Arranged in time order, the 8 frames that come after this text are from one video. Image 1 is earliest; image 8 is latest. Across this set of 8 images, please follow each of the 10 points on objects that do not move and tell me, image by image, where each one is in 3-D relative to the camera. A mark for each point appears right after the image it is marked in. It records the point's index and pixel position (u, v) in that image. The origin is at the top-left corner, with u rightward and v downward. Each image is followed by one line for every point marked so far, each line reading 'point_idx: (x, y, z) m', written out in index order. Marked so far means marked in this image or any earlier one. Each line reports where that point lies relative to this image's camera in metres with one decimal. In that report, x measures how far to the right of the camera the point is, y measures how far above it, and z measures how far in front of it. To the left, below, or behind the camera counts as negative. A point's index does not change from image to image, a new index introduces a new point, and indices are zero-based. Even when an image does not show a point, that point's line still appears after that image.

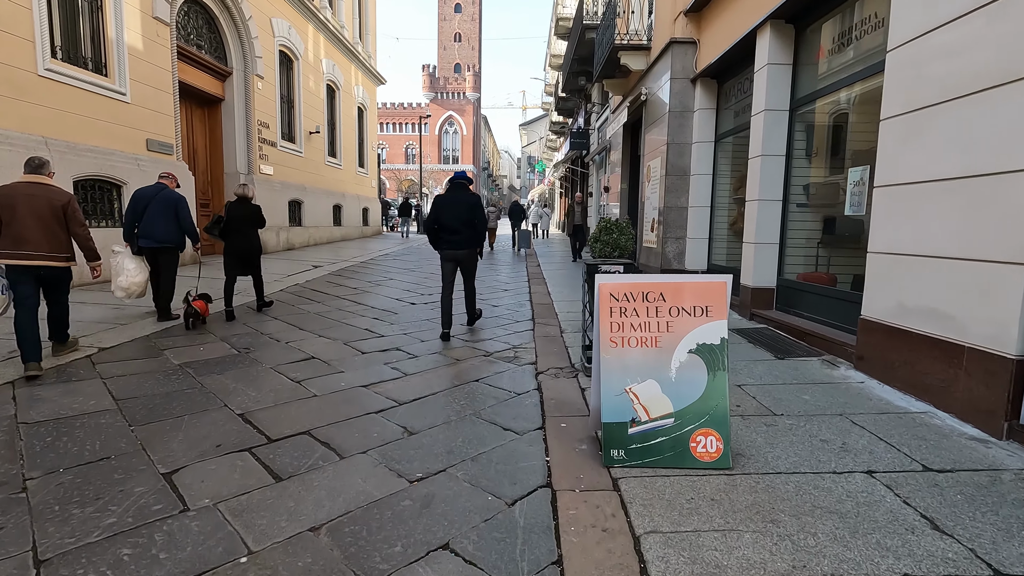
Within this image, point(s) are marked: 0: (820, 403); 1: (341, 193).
0: (+1.9, -0.7, +3.3) m
1: (-5.6, +3.1, +17.6) m
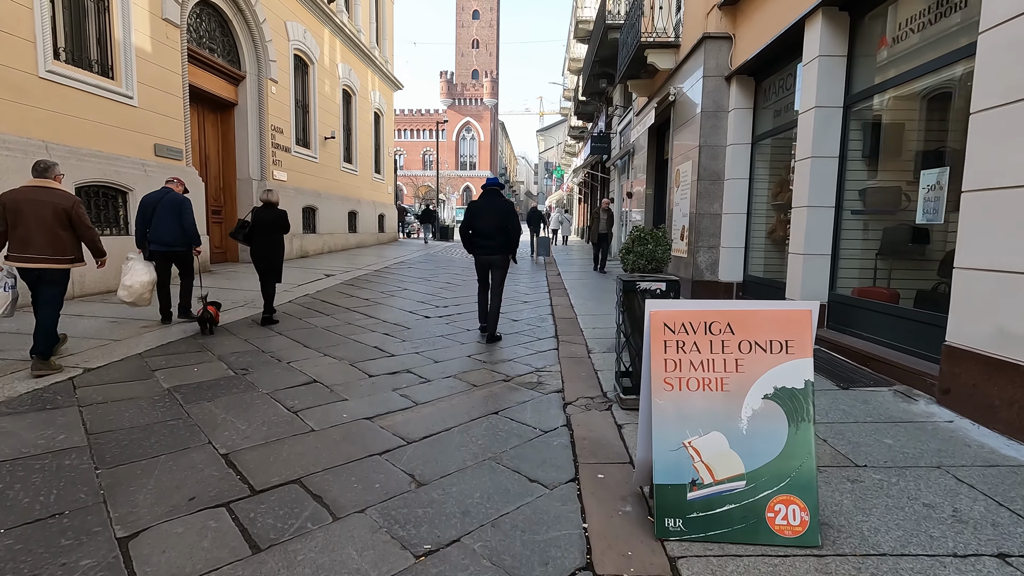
0: (+2.0, -0.8, +2.8) m
1: (-5.0, +2.8, +17.3) m
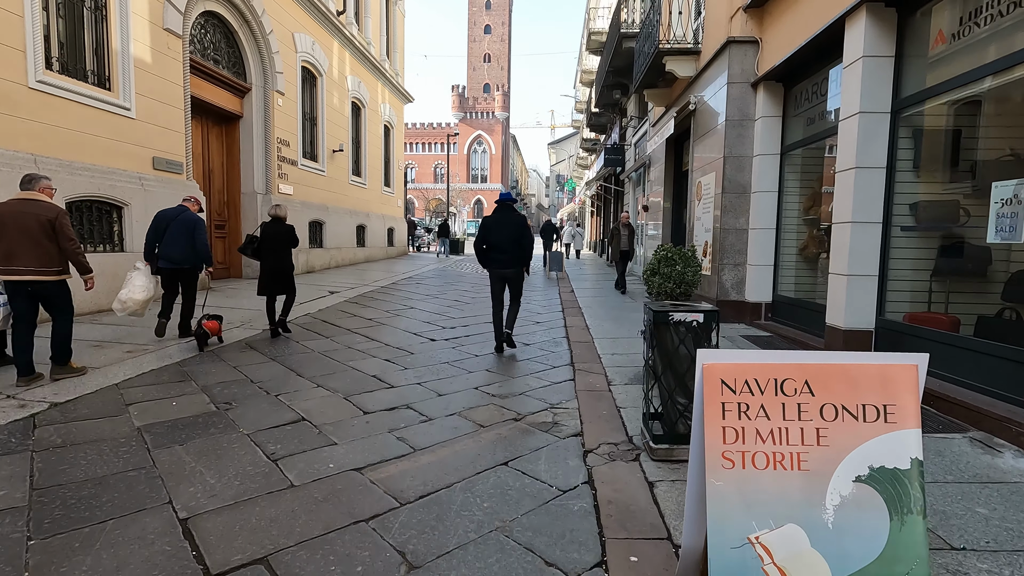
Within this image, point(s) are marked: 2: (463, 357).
0: (+2.1, -1.0, +2.2) m
1: (-4.6, +2.4, +17.0) m
2: (-0.5, -0.7, +5.4) m
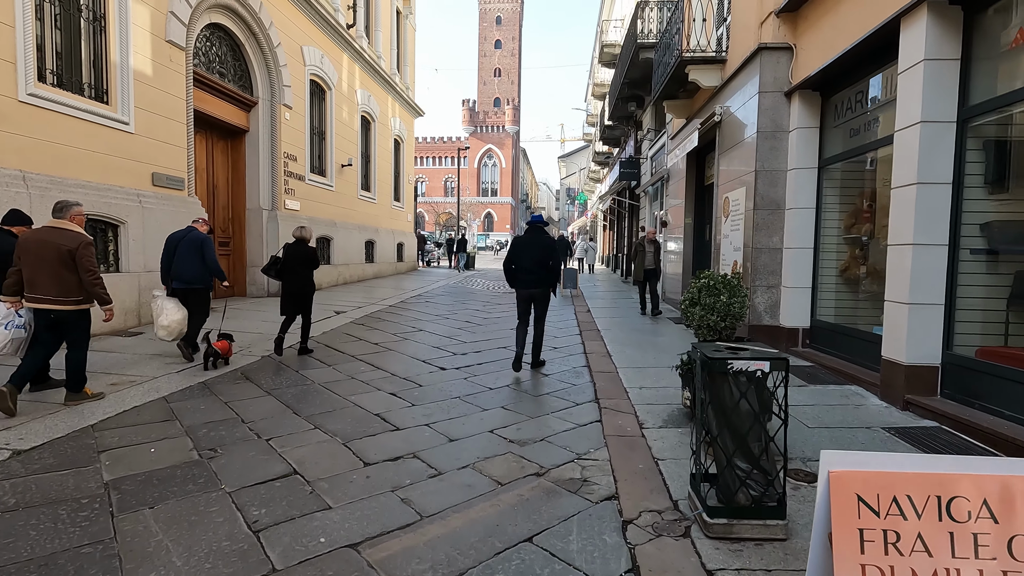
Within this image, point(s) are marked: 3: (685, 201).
0: (+2.2, -1.2, +1.7) m
1: (-4.3, +1.8, +16.7) m
2: (-0.3, -1.0, +5.0) m
3: (+3.2, +1.6, +9.9) m
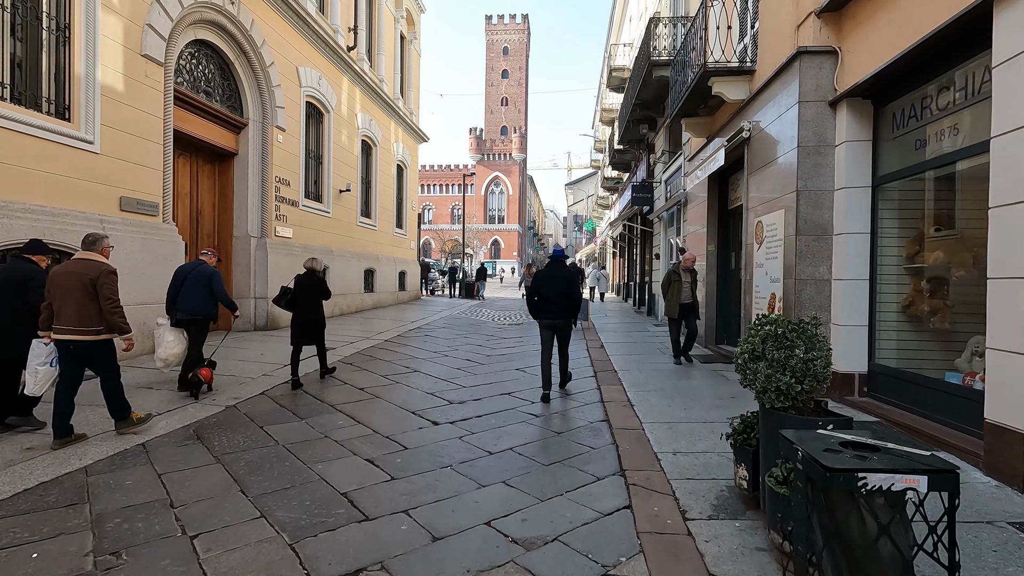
0: (+2.2, -1.3, +0.8) m
1: (-4.1, +0.9, +15.9) m
2: (-0.3, -1.3, +4.0) m
3: (+3.3, +1.0, +9.0) m
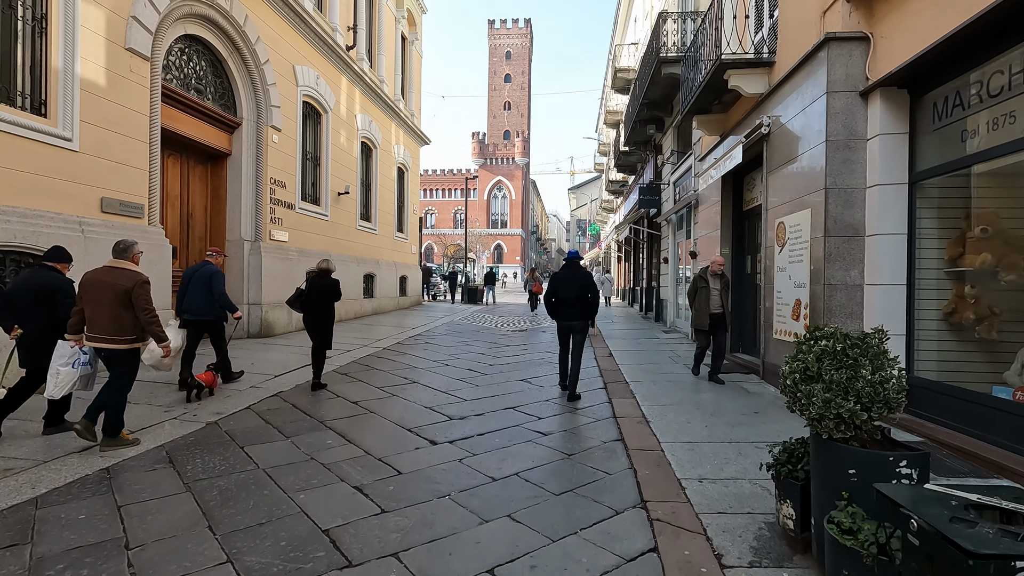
0: (+2.2, -1.3, +0.3) m
1: (-4.0, +0.8, +15.5) m
2: (-0.3, -1.3, +3.6) m
3: (+3.3, +1.0, +8.6) m
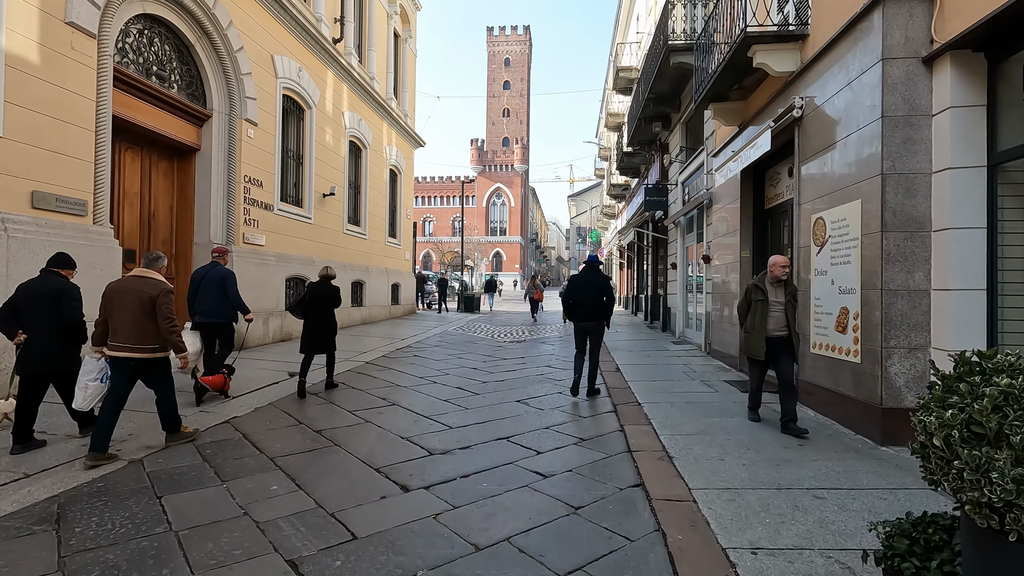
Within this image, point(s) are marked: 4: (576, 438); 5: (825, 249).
0: (+2.2, -1.3, -0.6) m
1: (-4.0, +0.6, +14.6) m
2: (-0.3, -1.3, +2.7) m
3: (+3.3, +0.9, +7.7) m
4: (+0.6, -1.3, +4.6) m
5: (+3.1, +0.4, +5.3) m
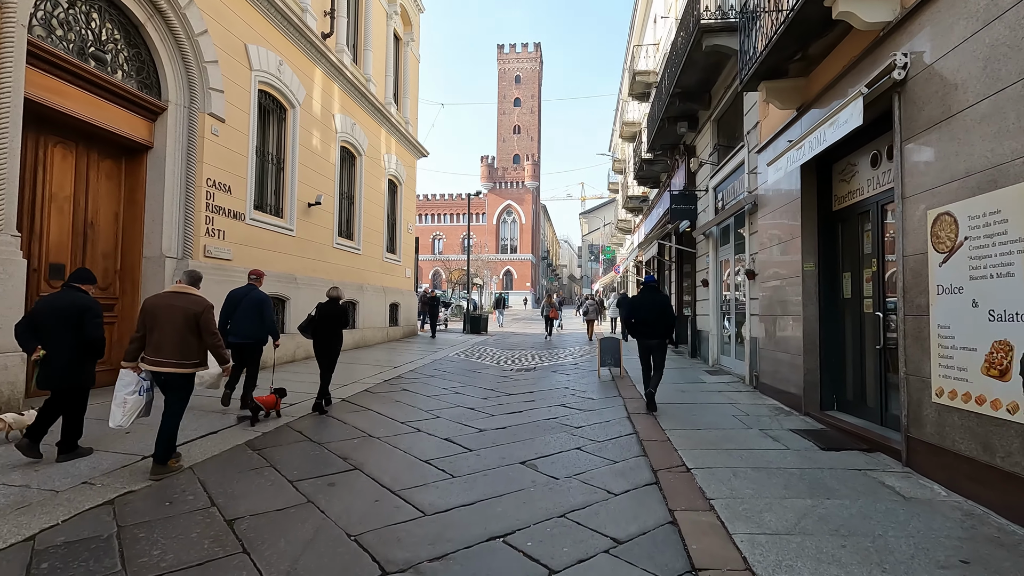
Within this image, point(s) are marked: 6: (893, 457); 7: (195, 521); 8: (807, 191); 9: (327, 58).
0: (+2.0, -1.3, -2.2) m
1: (-3.8, +0.1, +13.2) m
2: (-0.4, -1.4, +1.1) m
3: (+3.3, +0.6, +6.2) m
4: (+0.6, -1.4, +3.1) m
5: (+3.1, +0.2, +3.7) m
6: (+3.1, -1.4, +4.4) m
7: (-2.0, -1.5, +3.4) m
8: (+3.4, +1.1, +6.2) m
9: (-4.0, +4.9, +11.5) m
